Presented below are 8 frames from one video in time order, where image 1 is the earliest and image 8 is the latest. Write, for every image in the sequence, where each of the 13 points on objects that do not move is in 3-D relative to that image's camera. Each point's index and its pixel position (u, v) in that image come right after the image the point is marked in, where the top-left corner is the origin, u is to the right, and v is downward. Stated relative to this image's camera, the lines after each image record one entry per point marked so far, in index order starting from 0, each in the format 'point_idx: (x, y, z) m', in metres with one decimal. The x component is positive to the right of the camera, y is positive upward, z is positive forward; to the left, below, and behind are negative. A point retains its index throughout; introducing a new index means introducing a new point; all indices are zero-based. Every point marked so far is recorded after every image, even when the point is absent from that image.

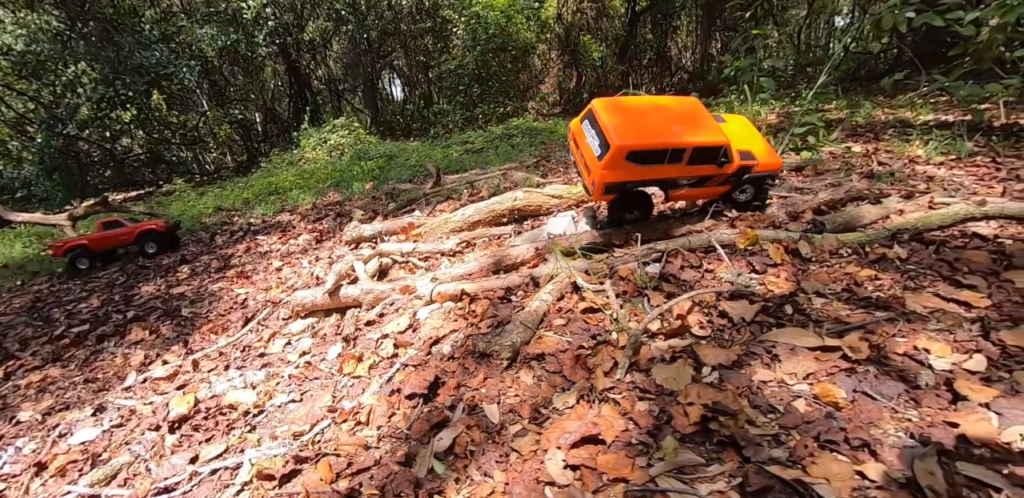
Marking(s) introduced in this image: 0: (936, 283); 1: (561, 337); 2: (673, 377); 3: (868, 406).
0: (+1.8, -0.1, +2.1) m
1: (+0.2, -0.3, +1.9) m
2: (+0.5, -0.4, +1.6) m
3: (+1.0, -0.4, +1.4) m
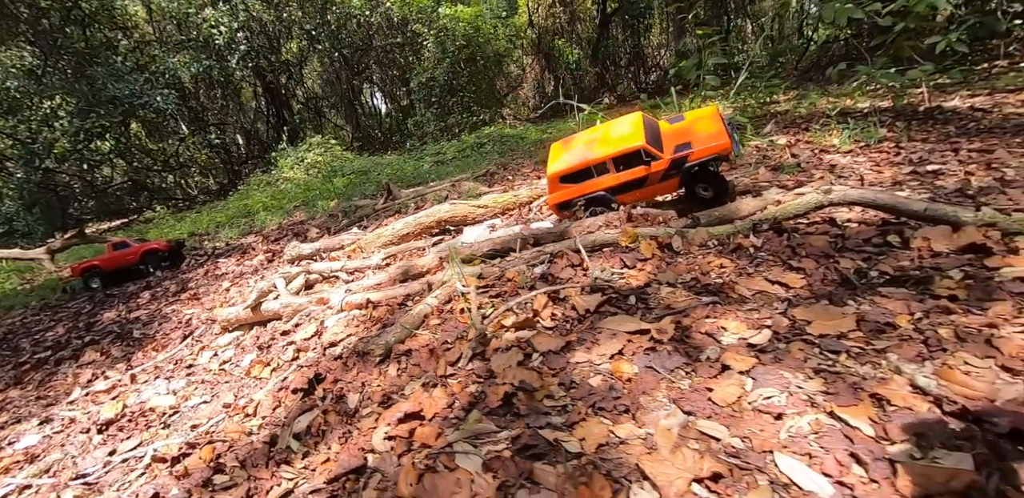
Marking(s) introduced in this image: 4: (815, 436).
0: (+1.3, -0.1, +2.3) m
1: (-0.4, -0.4, +2.2) m
2: (0.0, -0.4, +1.9) m
3: (+0.5, -0.4, +1.6) m
4: (+0.8, -0.5, +1.3) m
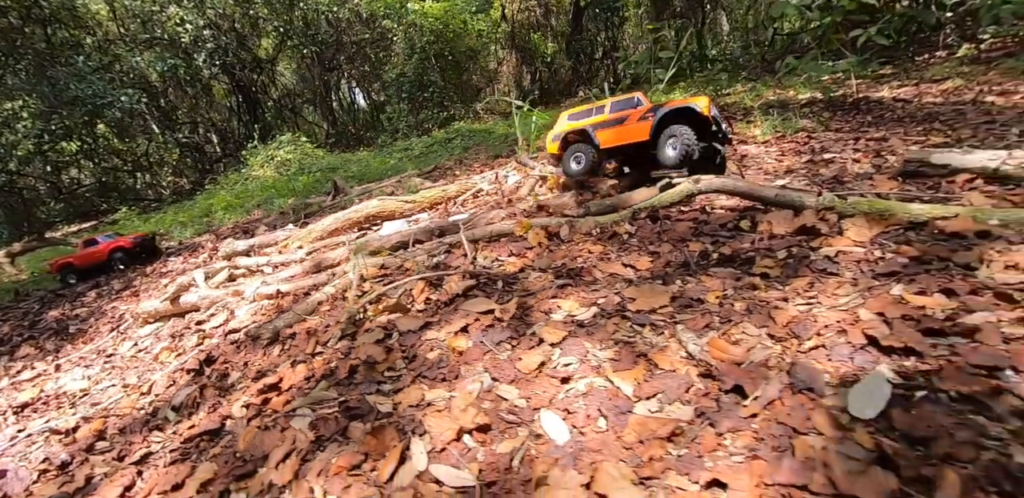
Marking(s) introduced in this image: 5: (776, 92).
0: (+0.6, 0.0, +2.6) m
1: (-1.0, -0.3, +2.4) m
2: (-0.6, -0.4, +2.1) m
3: (-0.1, -0.4, +1.8) m
4: (+0.2, -0.5, +1.5) m
5: (+4.0, +2.4, +7.4) m
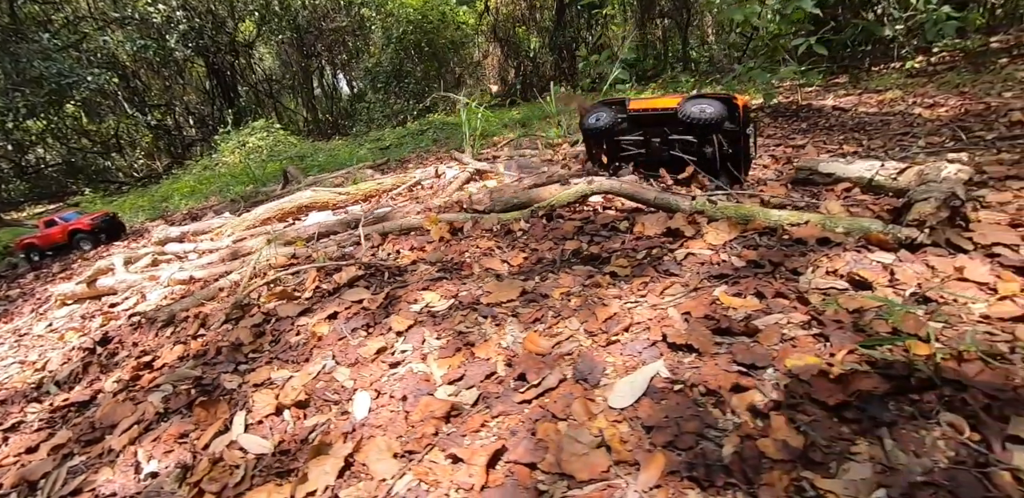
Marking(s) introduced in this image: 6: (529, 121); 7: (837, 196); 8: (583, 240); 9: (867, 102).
0: (0.0, 0.0, +2.7) m
1: (-1.6, -0.3, +2.5) m
2: (-1.3, -0.4, +2.2) m
3: (-0.8, -0.4, +2.0) m
4: (-0.4, -0.5, +1.7) m
5: (+3.4, +2.4, +7.6) m
6: (+0.4, +2.2, +8.2) m
7: (+2.0, +0.3, +3.0) m
8: (+0.4, +0.1, +2.6) m
9: (+4.8, +2.0, +6.5) m
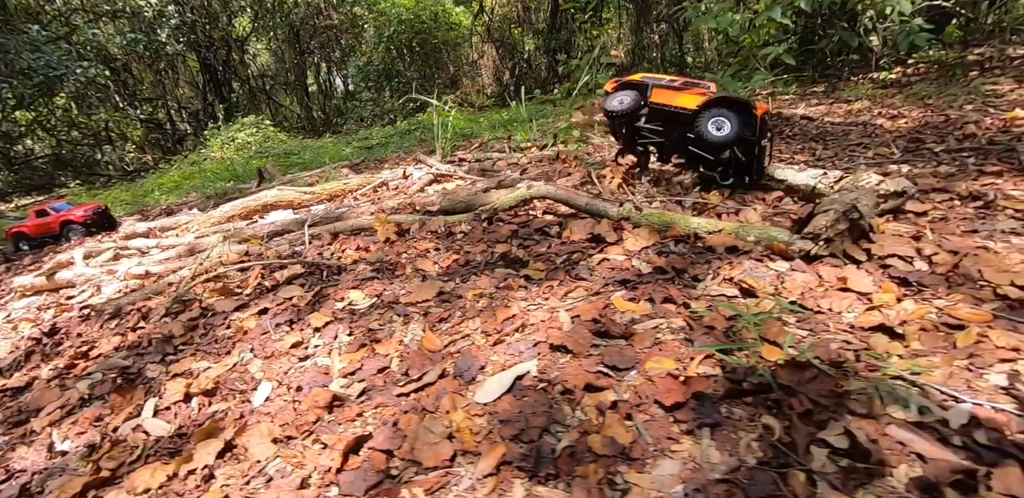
0: (-0.4, 0.0, +2.9) m
1: (-2.0, -0.3, +2.7) m
2: (-1.6, -0.3, +2.4) m
3: (-1.1, -0.4, +2.1) m
4: (-0.8, -0.5, +1.8) m
5: (+3.1, +2.4, +7.7) m
6: (0.0, +2.2, +8.3) m
7: (+1.7, +0.3, +3.1) m
8: (0.0, 0.0, +2.8) m
9: (+4.4, +1.9, +6.6) m
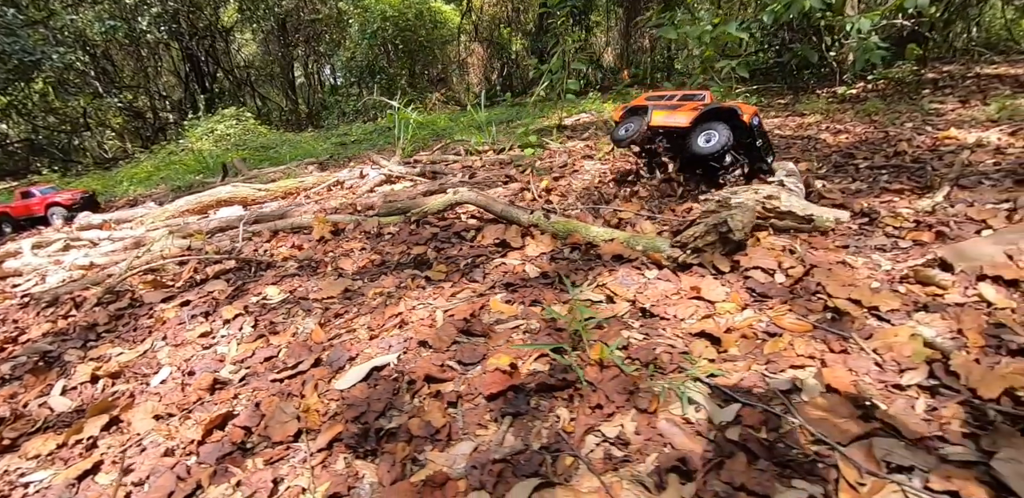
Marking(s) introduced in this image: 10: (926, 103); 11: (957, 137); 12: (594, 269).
0: (-0.9, 0.0, +3.1) m
1: (-2.5, -0.2, +2.9) m
2: (-2.2, -0.3, +2.6) m
3: (-1.7, -0.4, +2.4) m
4: (-1.3, -0.5, +2.0) m
5: (+2.6, +2.3, +7.9) m
6: (-0.5, +2.2, +8.5) m
7: (+1.1, +0.2, +3.3) m
8: (-0.5, 0.0, +3.0) m
9: (+3.9, +1.8, +6.9) m
10: (+5.8, +2.0, +6.7) m
11: (+5.0, +1.3, +5.4) m
12: (+0.4, -0.1, +2.5) m
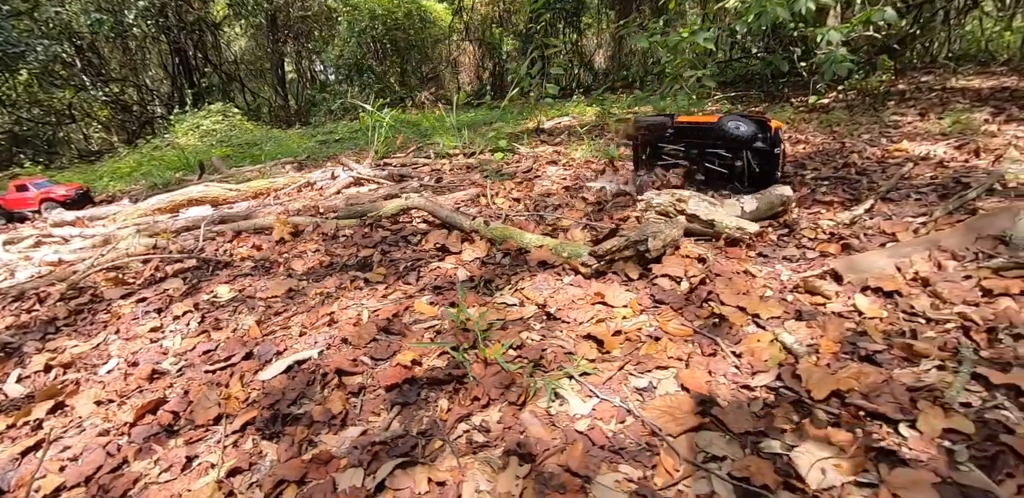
0: (-1.3, 0.0, +3.3) m
1: (-2.9, -0.2, +3.1) m
2: (-2.6, -0.3, +2.8) m
3: (-2.1, -0.4, +2.6) m
4: (-1.7, -0.5, +2.2) m
5: (+2.2, +2.3, +8.1) m
6: (-0.9, +2.2, +8.7) m
7: (+0.8, +0.2, +3.6) m
8: (-0.9, 0.0, +3.2) m
9: (+3.5, +1.7, +7.1) m
10: (+5.4, +1.9, +7.0) m
11: (+4.6, +1.2, +5.6) m
12: (0.0, -0.1, +2.7) m
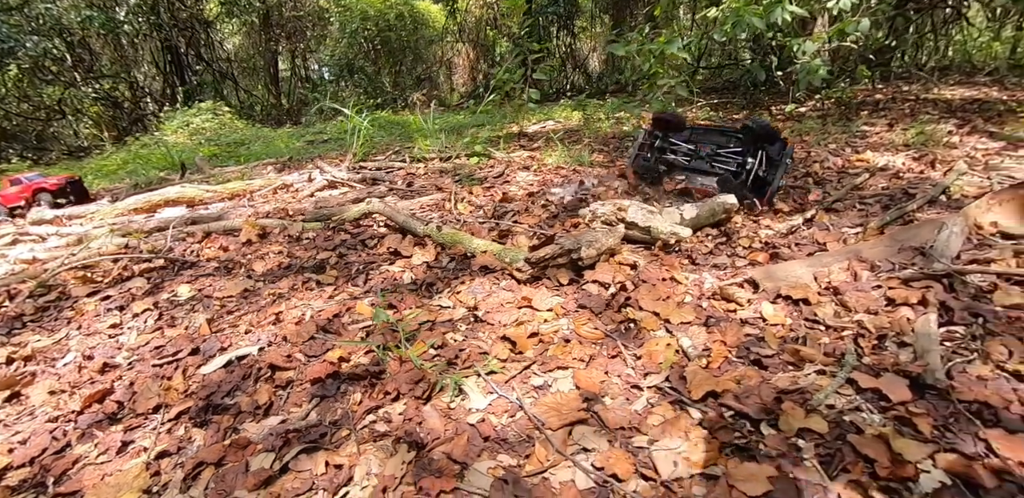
0: (-1.6, 0.0, +3.5) m
1: (-3.3, -0.2, +3.3) m
2: (-2.9, -0.3, +3.0) m
3: (-2.4, -0.4, +2.7) m
4: (-2.0, -0.5, +2.4) m
5: (+1.8, +2.2, +8.3) m
6: (-1.2, +2.2, +8.9) m
7: (+0.4, +0.1, +3.7) m
8: (-1.2, 0.0, +3.4) m
9: (+3.2, +1.6, +7.3) m
10: (+5.1, +1.8, +7.1) m
11: (+4.3, +1.1, +5.8) m
12: (-0.3, -0.2, +2.9) m
